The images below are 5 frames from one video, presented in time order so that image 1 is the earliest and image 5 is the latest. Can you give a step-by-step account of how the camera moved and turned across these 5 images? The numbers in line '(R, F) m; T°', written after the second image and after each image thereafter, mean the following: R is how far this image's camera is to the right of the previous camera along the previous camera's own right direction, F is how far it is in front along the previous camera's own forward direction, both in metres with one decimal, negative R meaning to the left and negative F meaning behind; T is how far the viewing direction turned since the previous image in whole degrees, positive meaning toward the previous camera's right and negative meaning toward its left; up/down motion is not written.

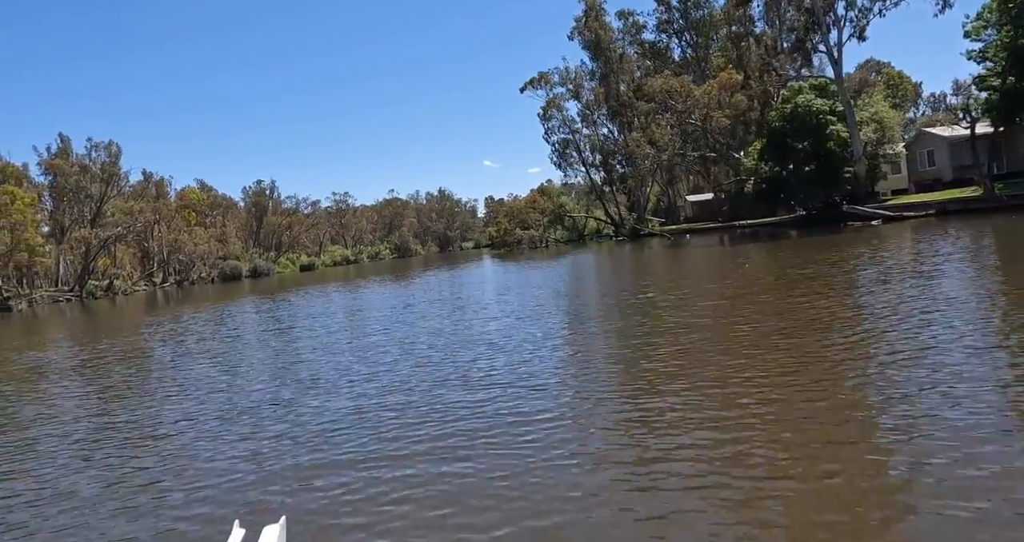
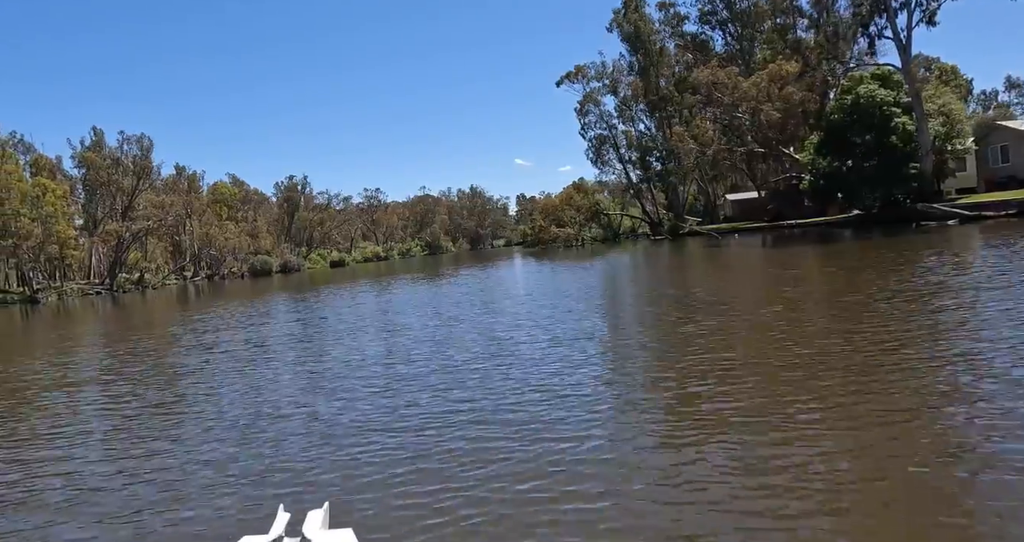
(-0.1, +0.8) m; -2°
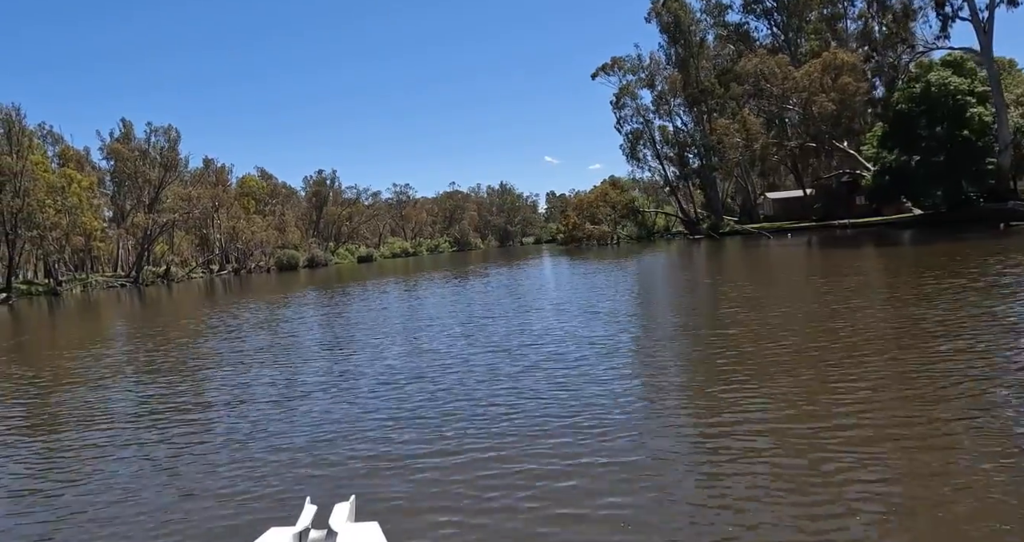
(-0.1, +0.9) m; -2°
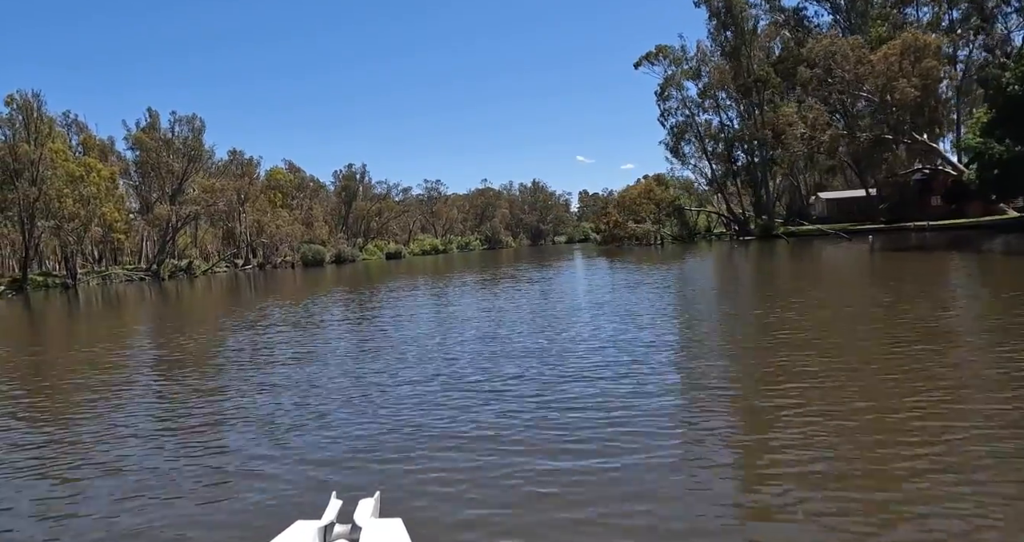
(-0.1, +1.6) m; -2°
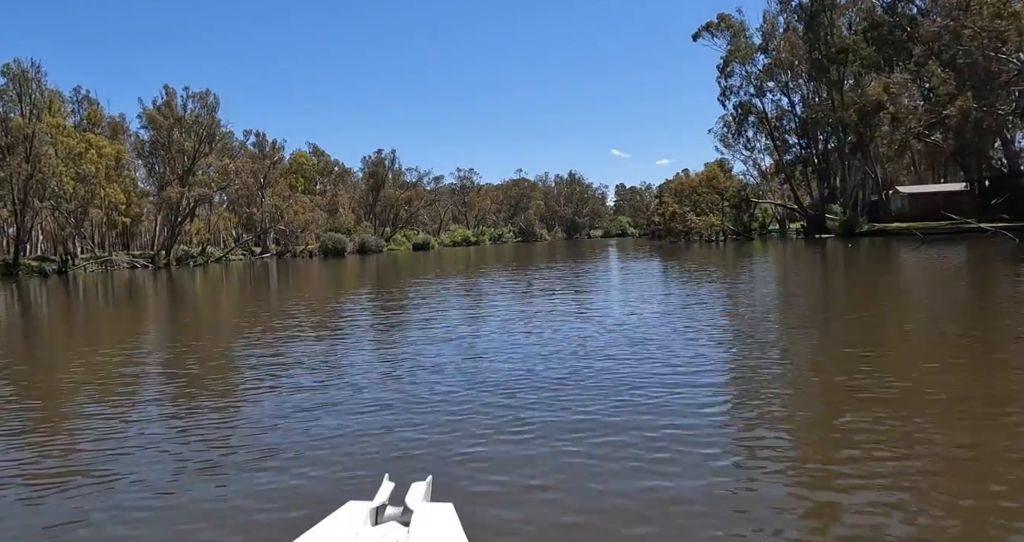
(-0.1, +2.8) m; -2°
